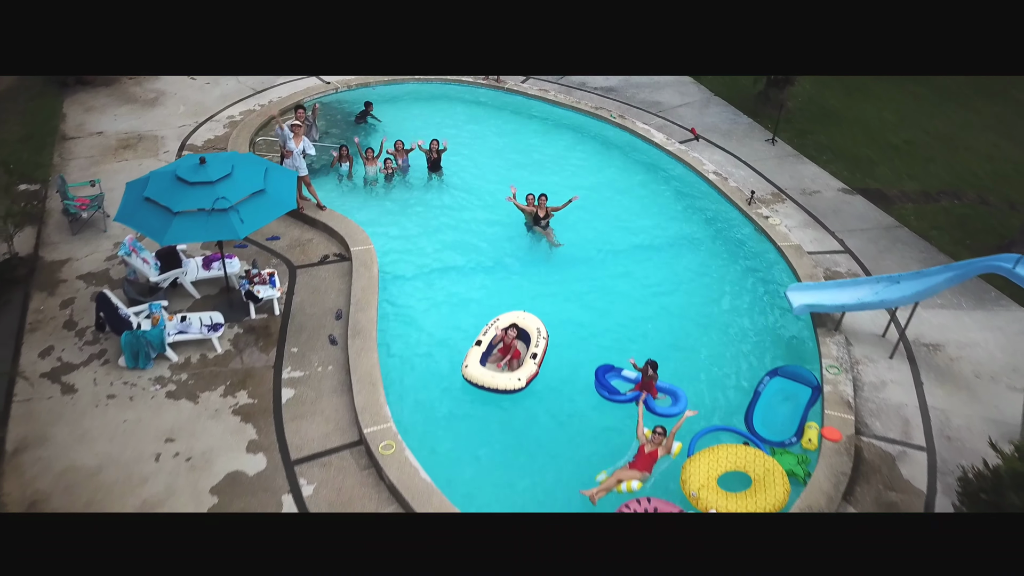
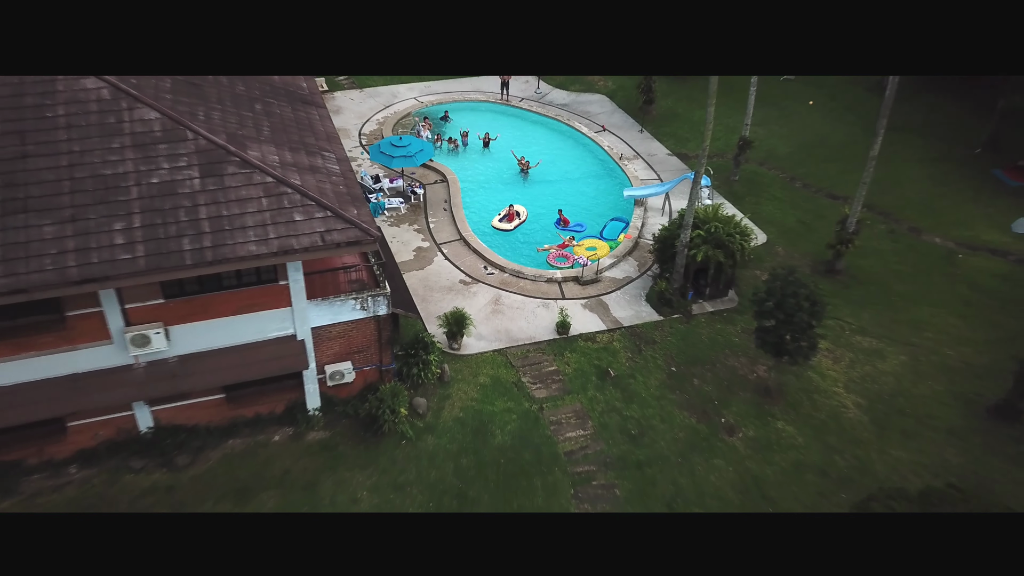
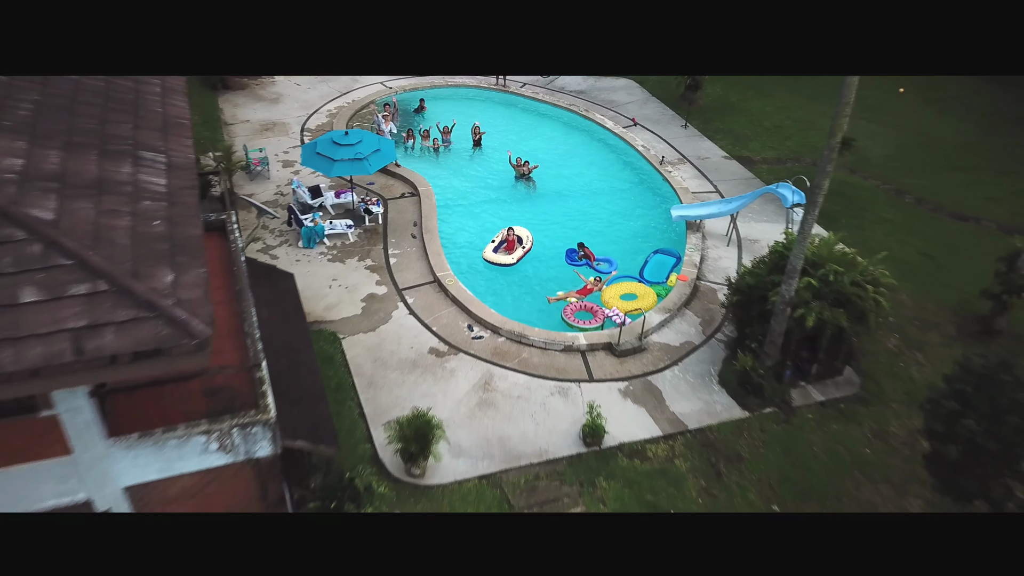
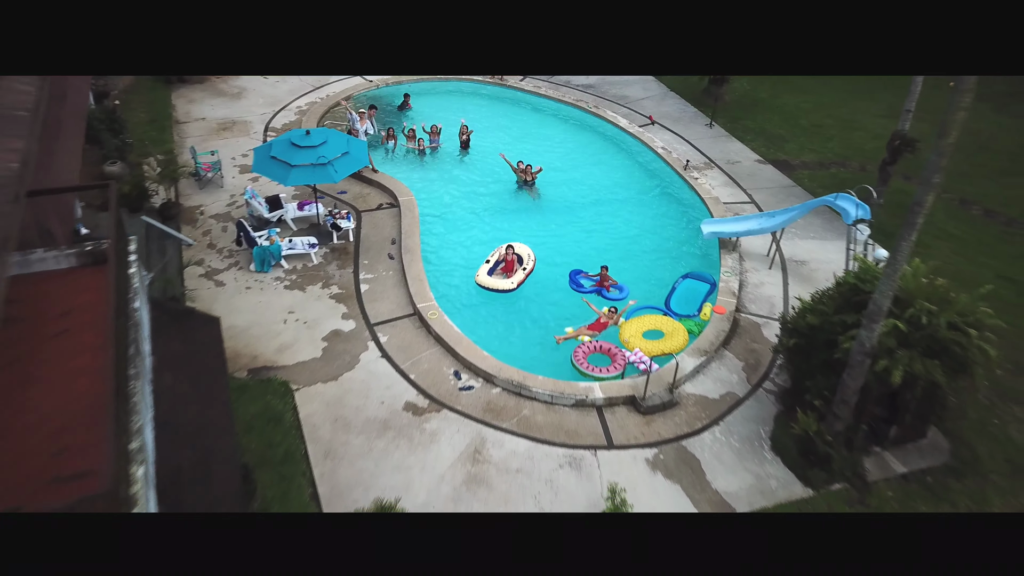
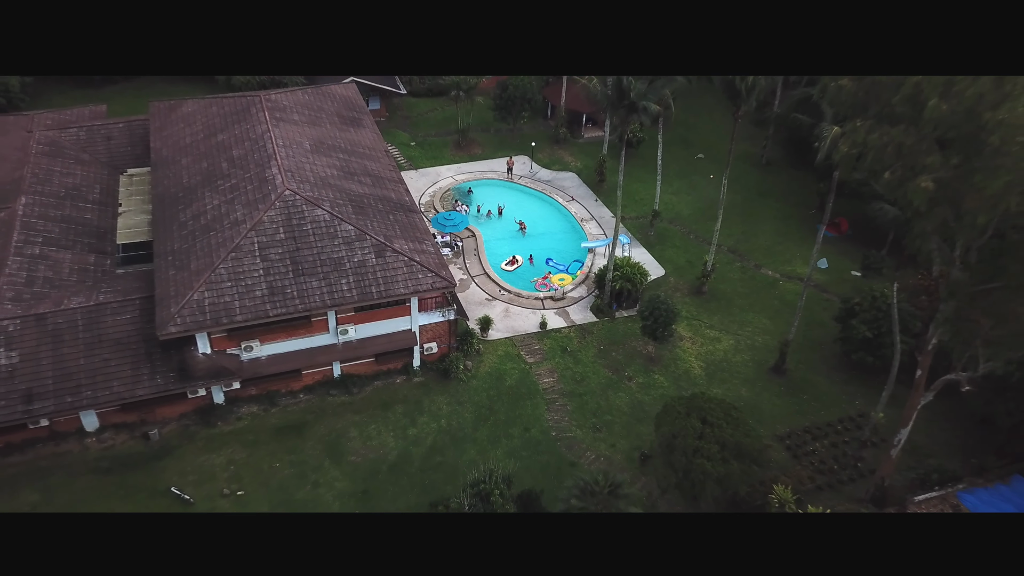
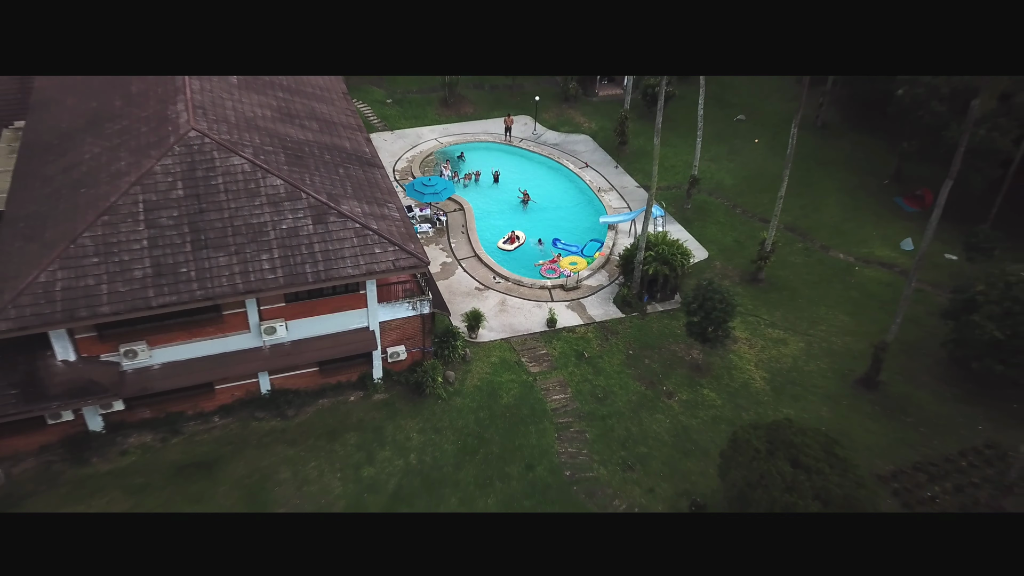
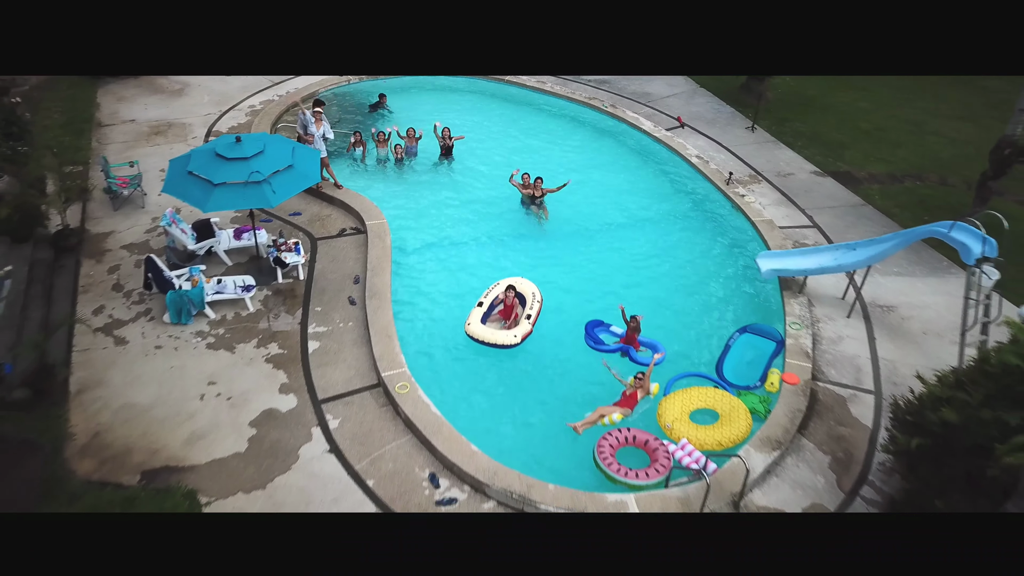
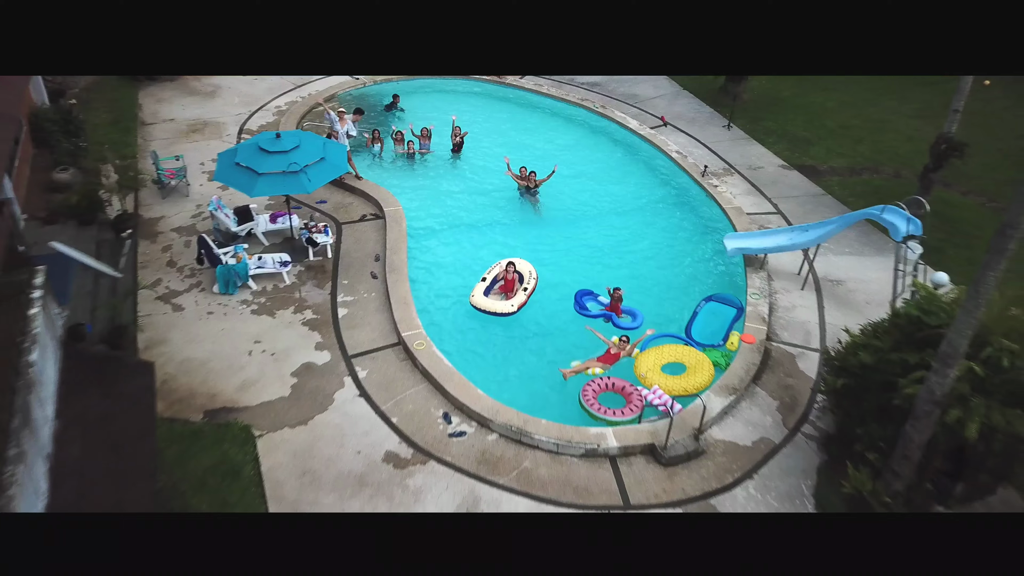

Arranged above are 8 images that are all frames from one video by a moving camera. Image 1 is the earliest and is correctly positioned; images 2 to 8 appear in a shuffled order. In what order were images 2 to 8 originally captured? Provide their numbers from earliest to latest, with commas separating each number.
7, 8, 4, 3, 2, 6, 5
